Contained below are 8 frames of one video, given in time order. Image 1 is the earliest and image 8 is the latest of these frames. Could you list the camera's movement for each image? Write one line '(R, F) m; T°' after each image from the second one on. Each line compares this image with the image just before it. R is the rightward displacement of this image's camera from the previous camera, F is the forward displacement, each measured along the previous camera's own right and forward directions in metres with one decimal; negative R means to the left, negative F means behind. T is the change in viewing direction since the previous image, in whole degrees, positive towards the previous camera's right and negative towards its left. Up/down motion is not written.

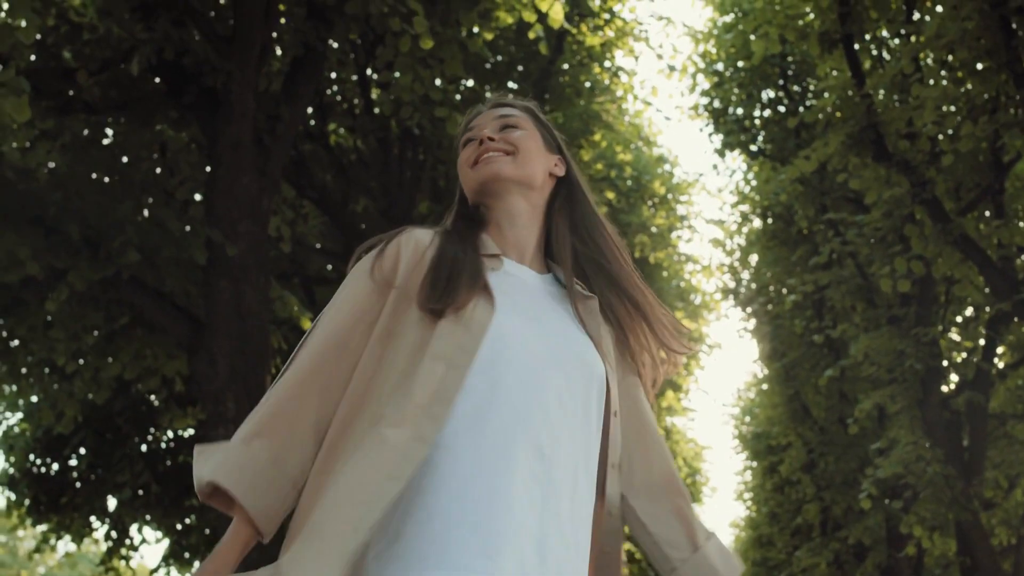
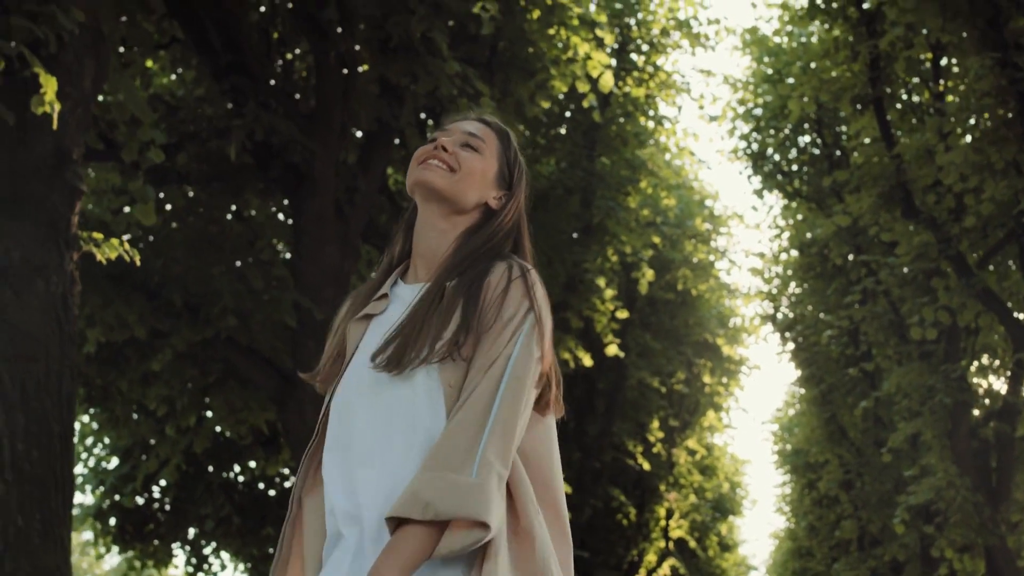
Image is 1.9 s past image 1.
(-0.1, -1.0) m; -1°
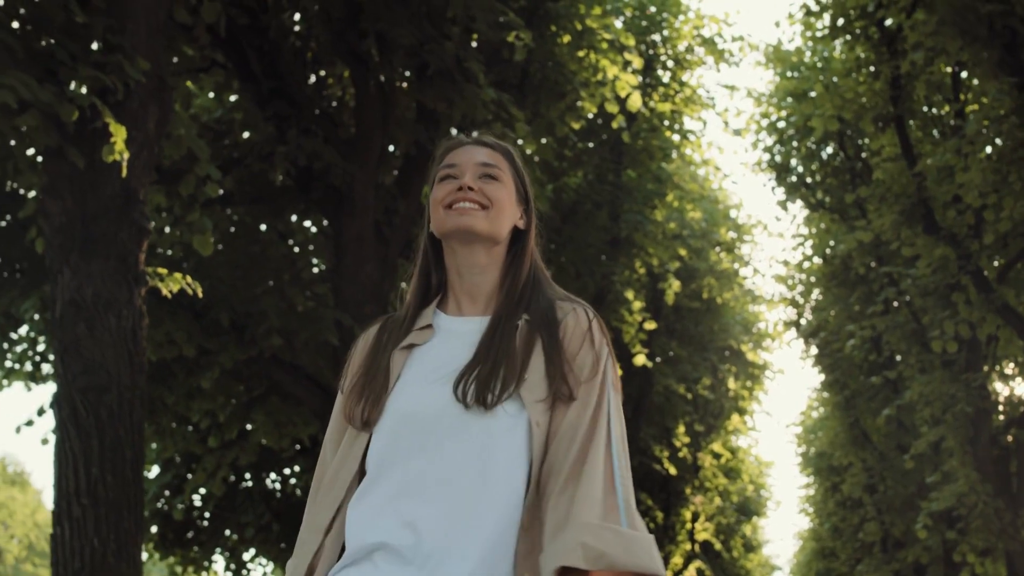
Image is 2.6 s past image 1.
(-0.1, -0.4) m; -1°
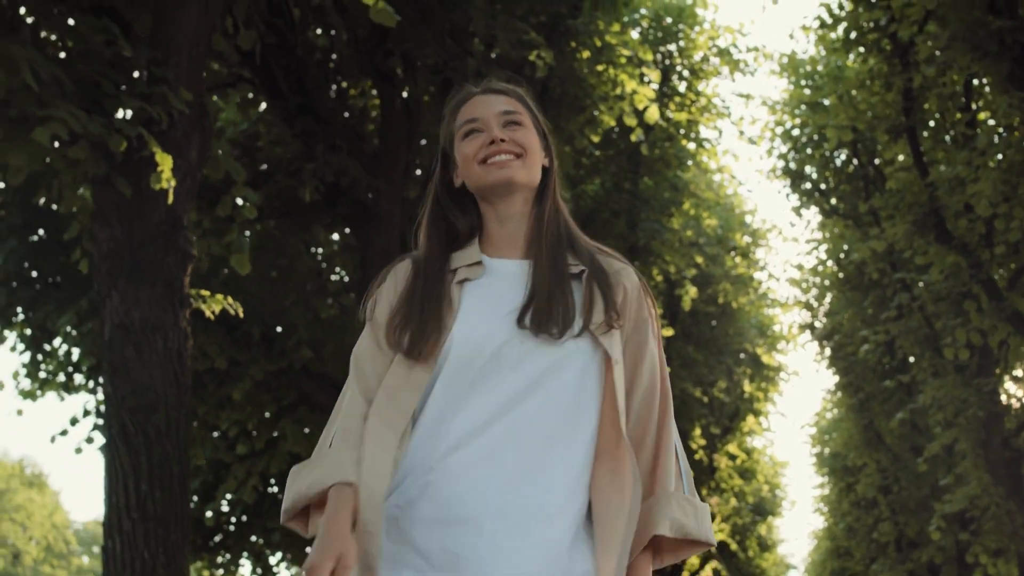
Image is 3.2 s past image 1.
(-0.1, -0.3) m; 0°
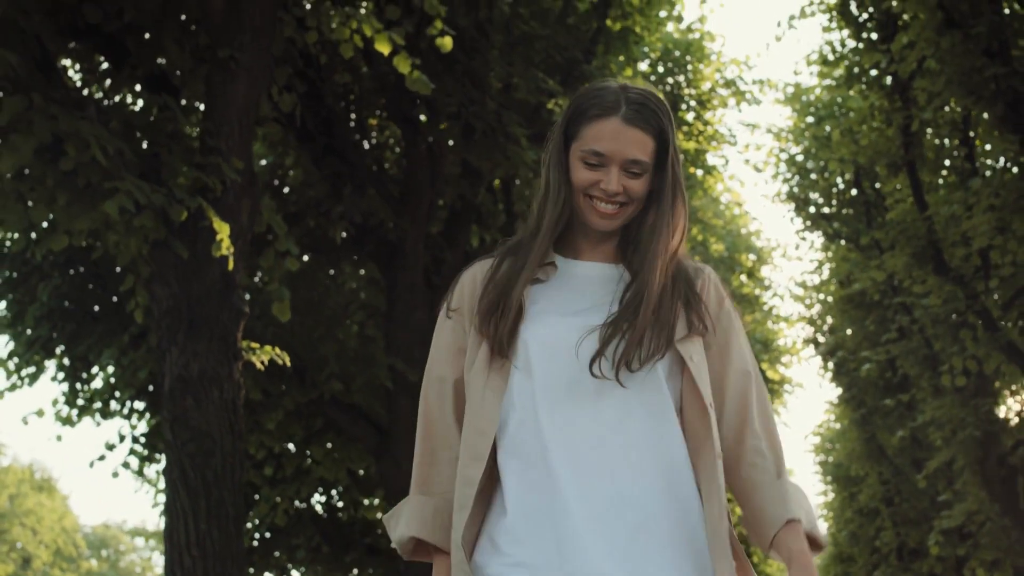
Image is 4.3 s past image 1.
(-0.1, -0.6) m; 0°
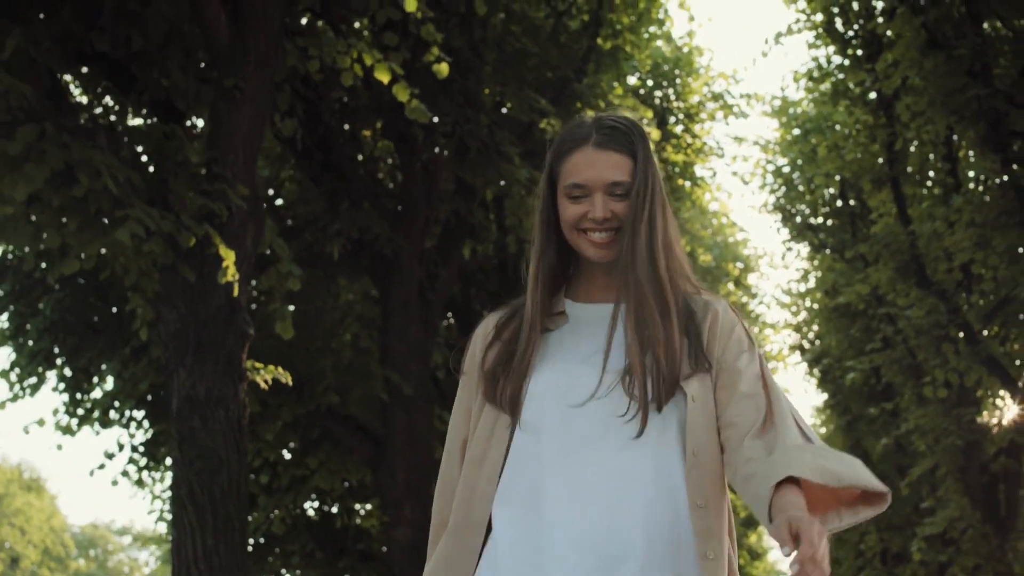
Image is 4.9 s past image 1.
(0.0, -0.3) m; 0°
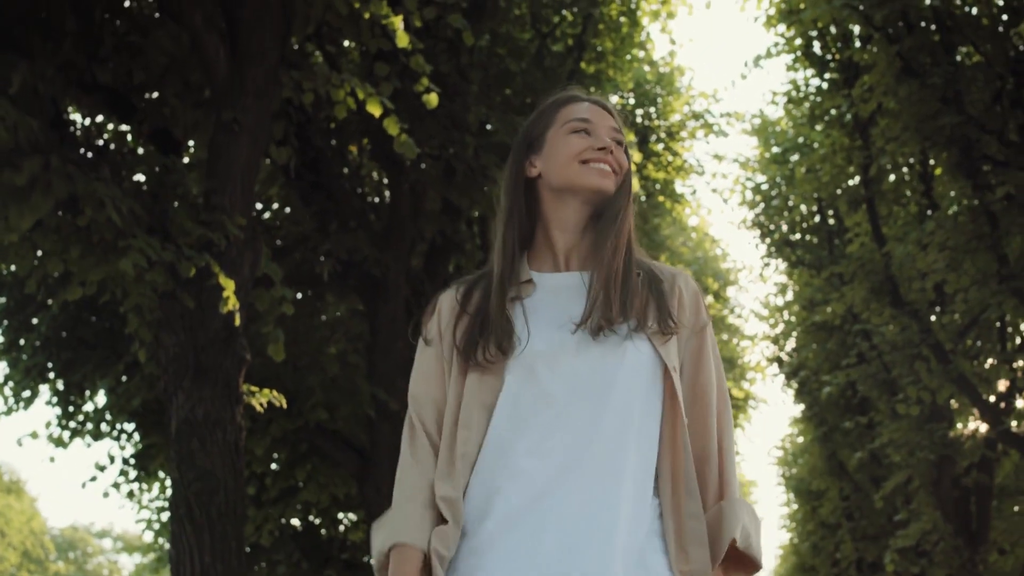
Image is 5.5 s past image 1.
(0.0, -0.3) m; +1°
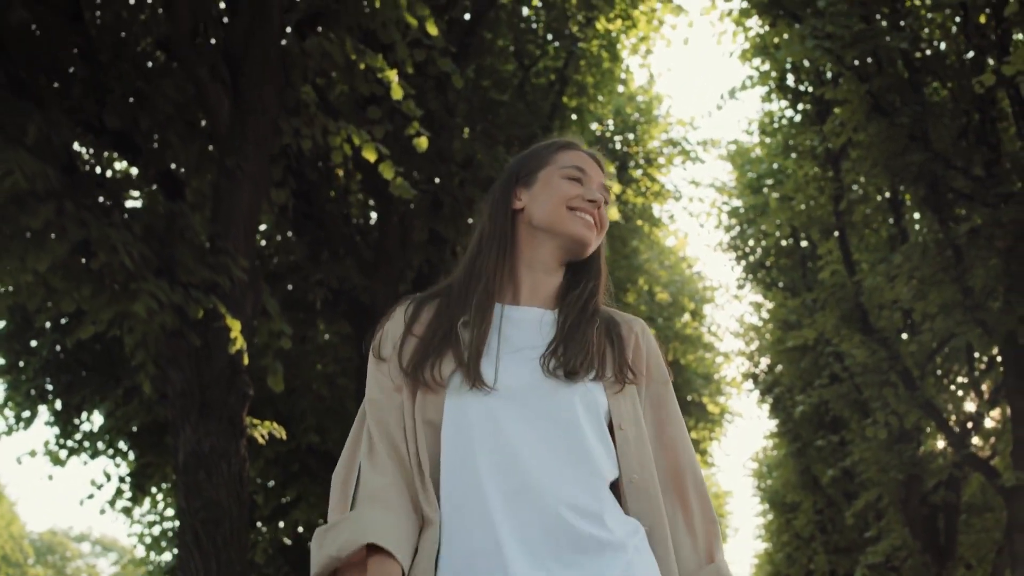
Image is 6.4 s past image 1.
(0.0, -0.5) m; +1°
